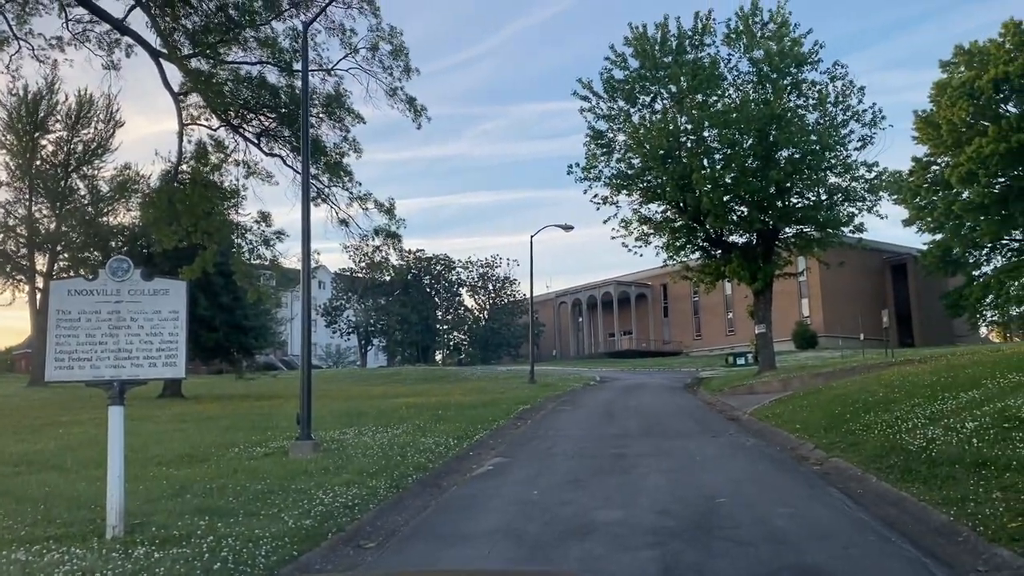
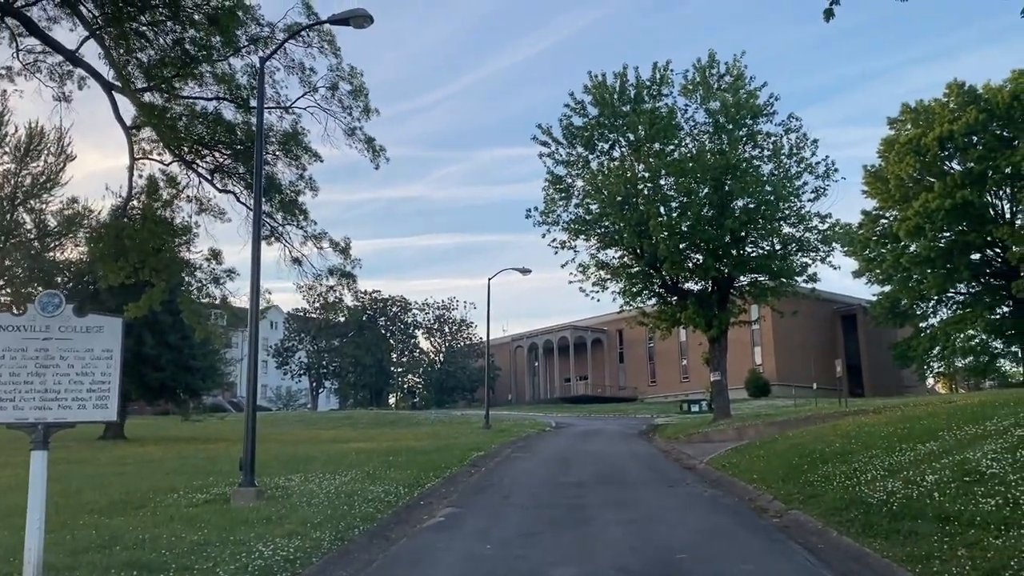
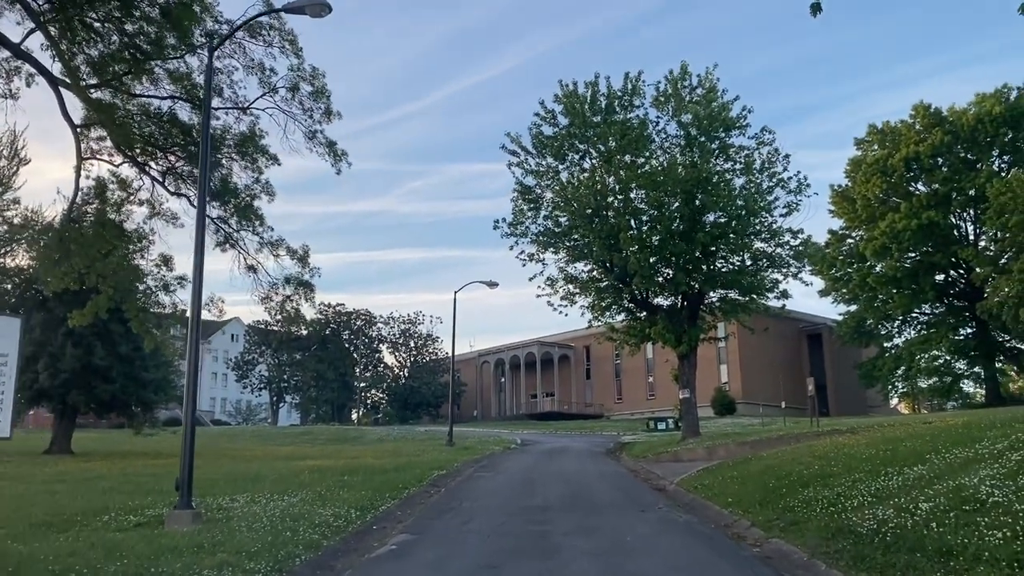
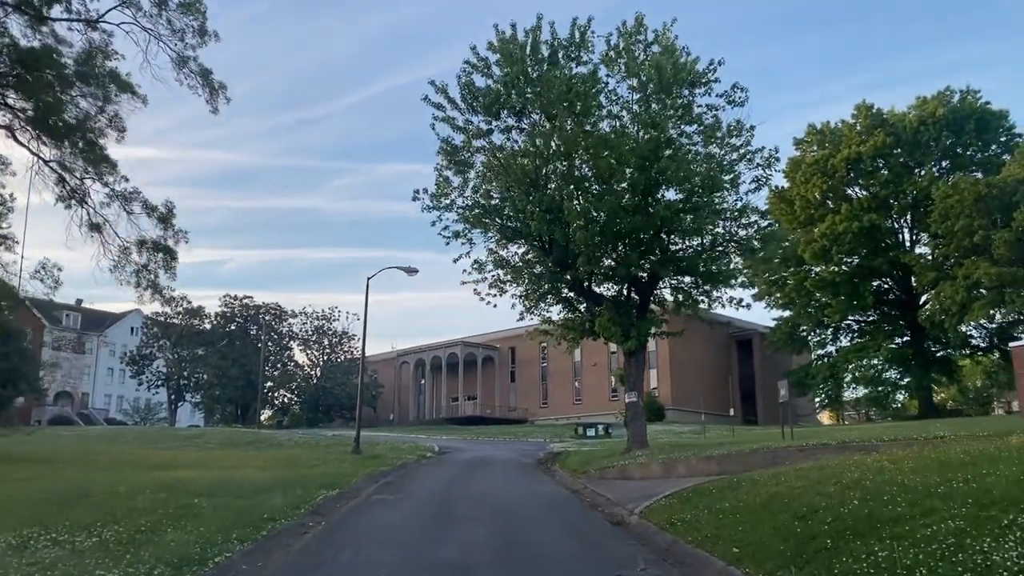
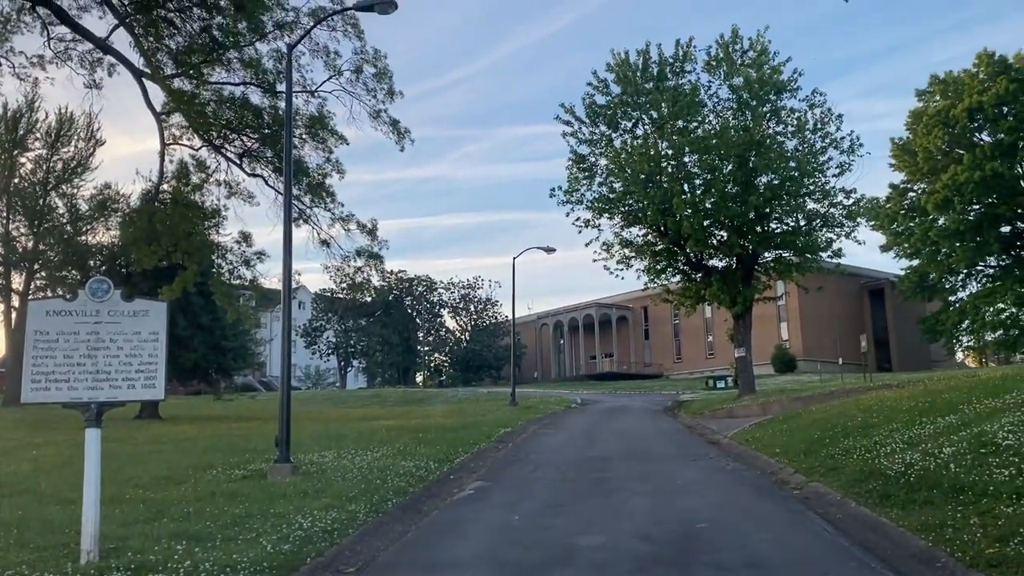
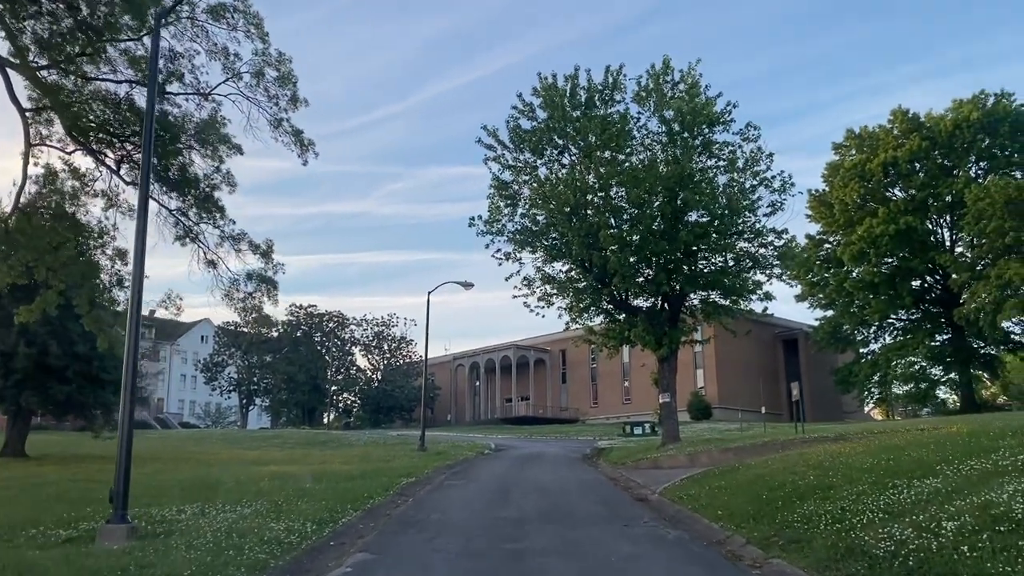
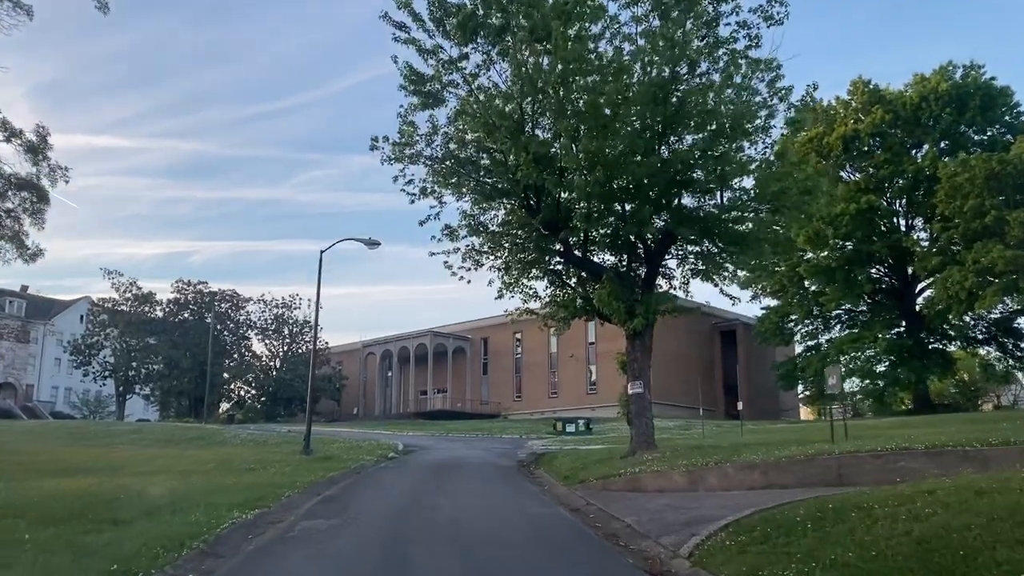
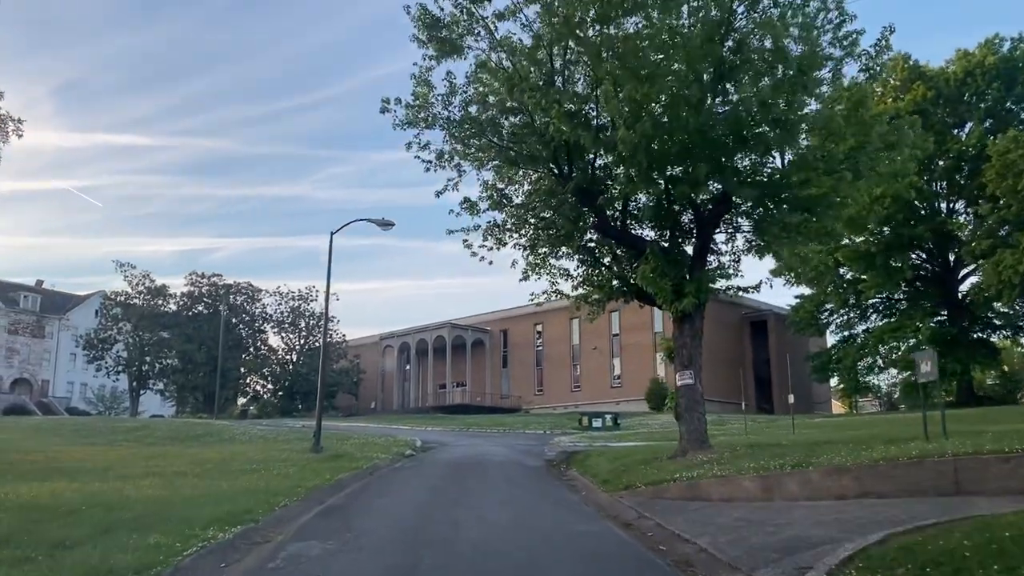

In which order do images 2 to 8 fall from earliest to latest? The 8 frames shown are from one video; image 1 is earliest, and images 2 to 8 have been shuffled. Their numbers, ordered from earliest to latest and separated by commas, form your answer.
5, 2, 3, 6, 4, 7, 8
